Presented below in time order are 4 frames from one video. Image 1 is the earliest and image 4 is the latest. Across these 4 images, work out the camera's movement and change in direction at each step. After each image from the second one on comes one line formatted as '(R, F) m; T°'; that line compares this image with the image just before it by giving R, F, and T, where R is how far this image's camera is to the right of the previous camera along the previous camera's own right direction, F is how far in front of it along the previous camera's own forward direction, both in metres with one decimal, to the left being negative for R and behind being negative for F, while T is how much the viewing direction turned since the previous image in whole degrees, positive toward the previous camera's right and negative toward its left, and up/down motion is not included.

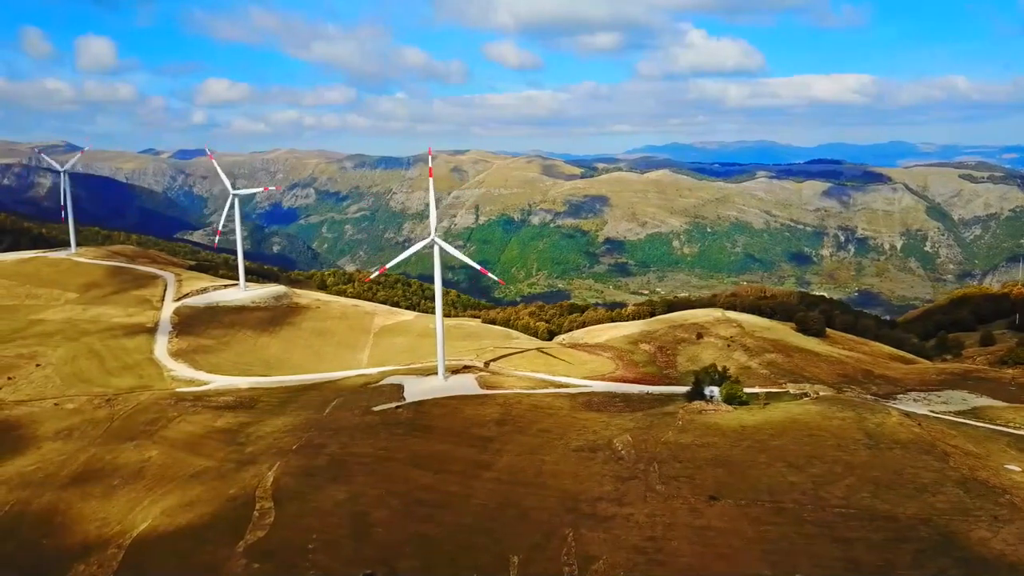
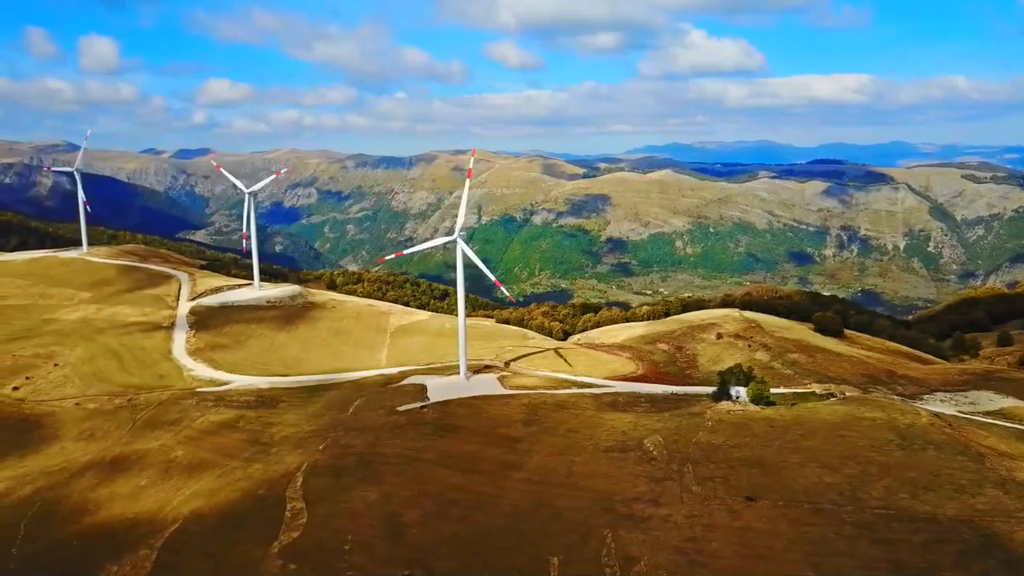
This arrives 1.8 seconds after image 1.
(-2.7, +0.3) m; 0°
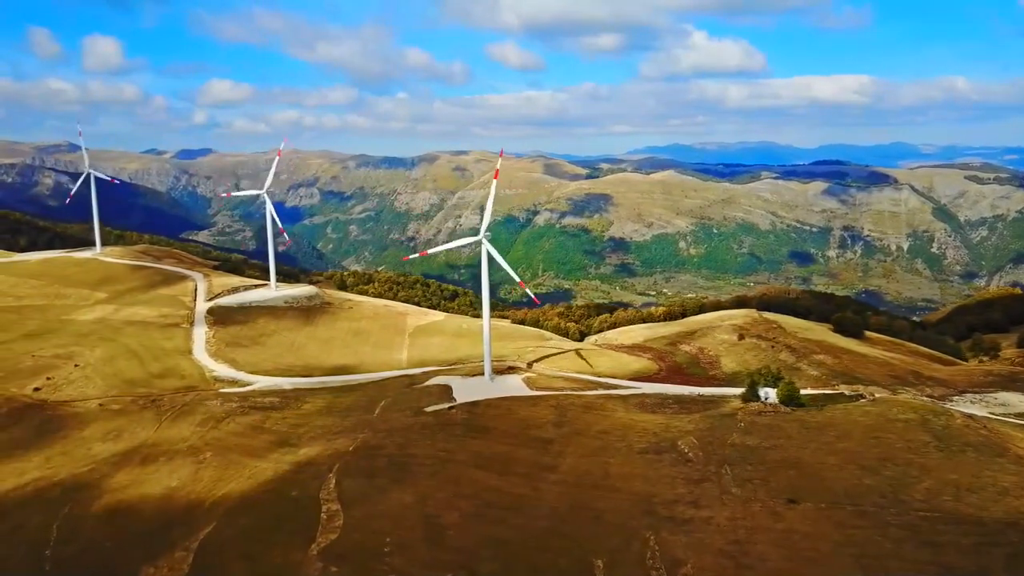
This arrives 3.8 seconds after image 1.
(-3.0, +0.3) m; 0°
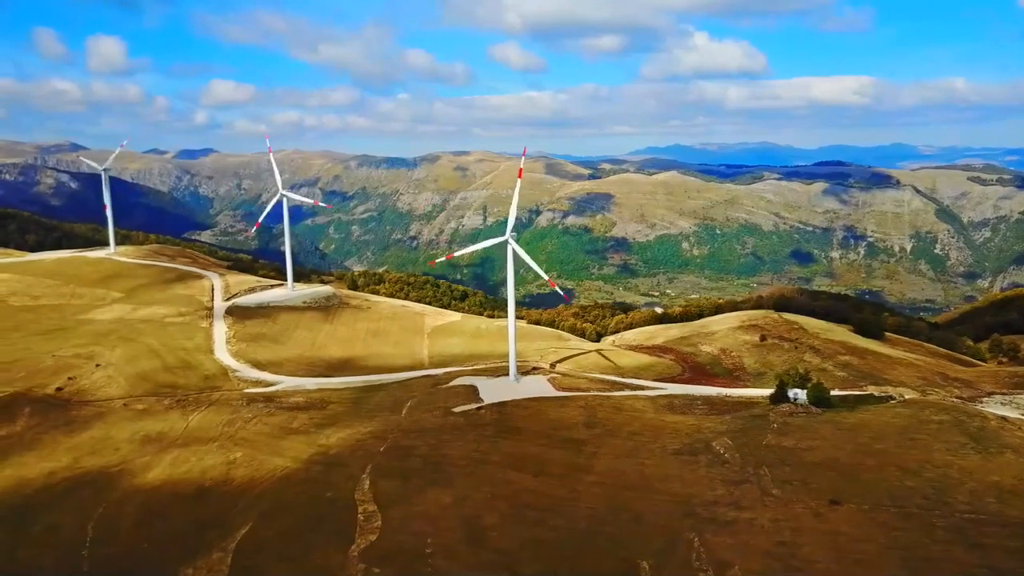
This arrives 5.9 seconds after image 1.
(-3.1, +0.2) m; 0°
